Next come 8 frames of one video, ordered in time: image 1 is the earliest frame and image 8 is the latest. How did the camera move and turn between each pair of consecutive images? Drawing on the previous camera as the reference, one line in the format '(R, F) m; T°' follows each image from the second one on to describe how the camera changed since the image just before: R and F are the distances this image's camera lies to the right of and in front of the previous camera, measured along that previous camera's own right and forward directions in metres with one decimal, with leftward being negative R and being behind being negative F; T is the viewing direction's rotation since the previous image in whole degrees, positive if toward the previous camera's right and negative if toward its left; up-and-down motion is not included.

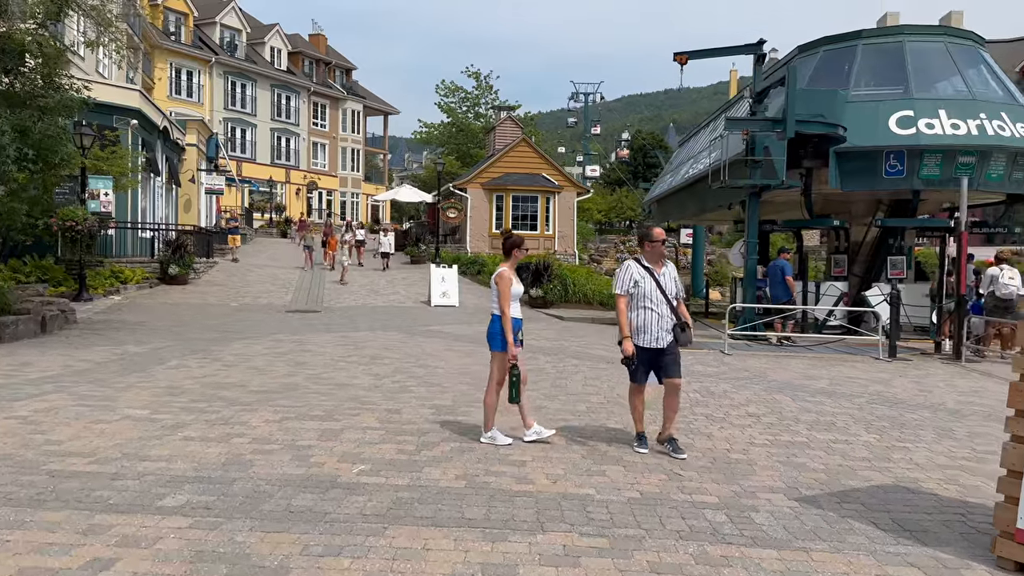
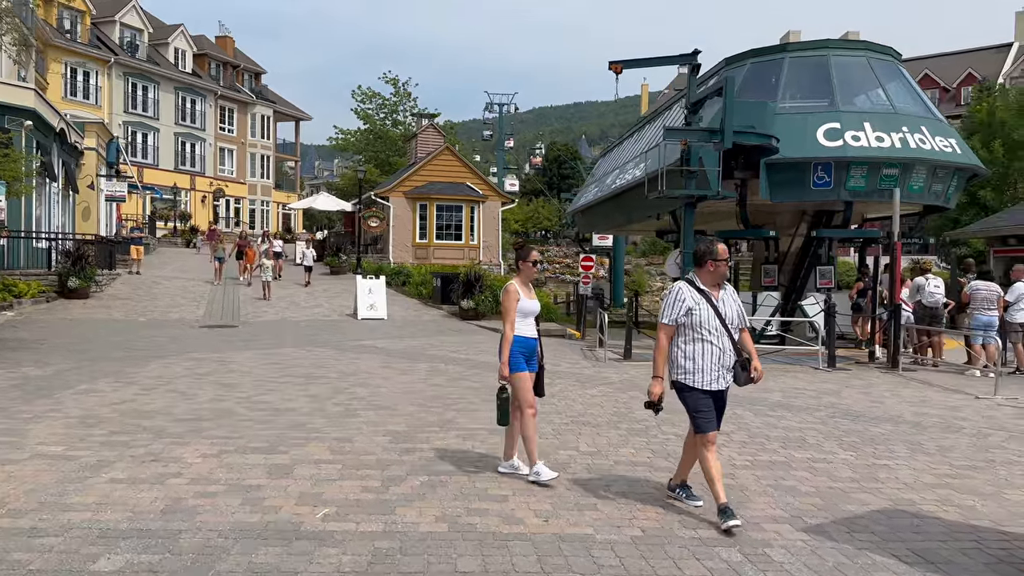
(-0.4, +0.6) m; +6°
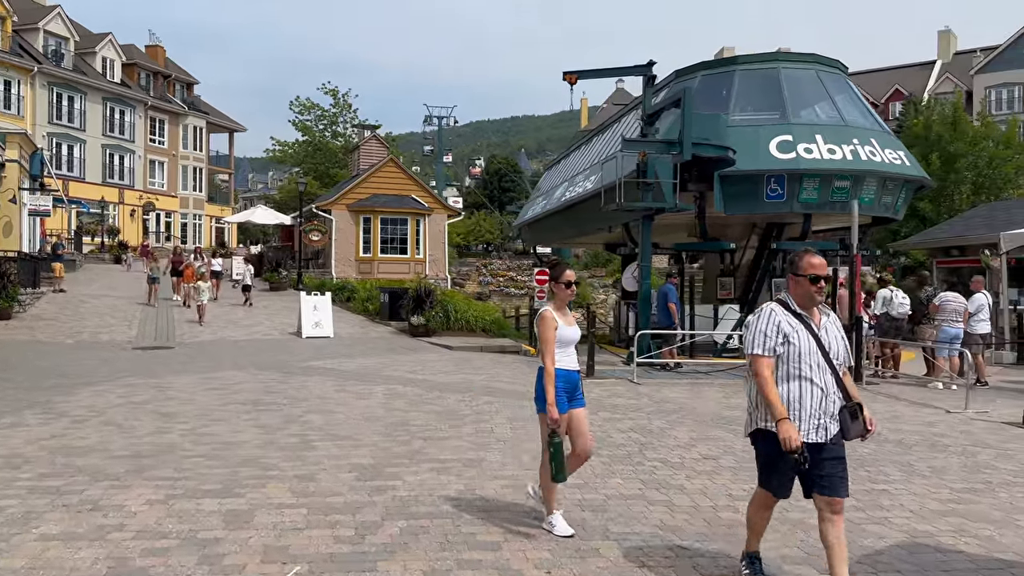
(-0.3, +0.5) m; +4°
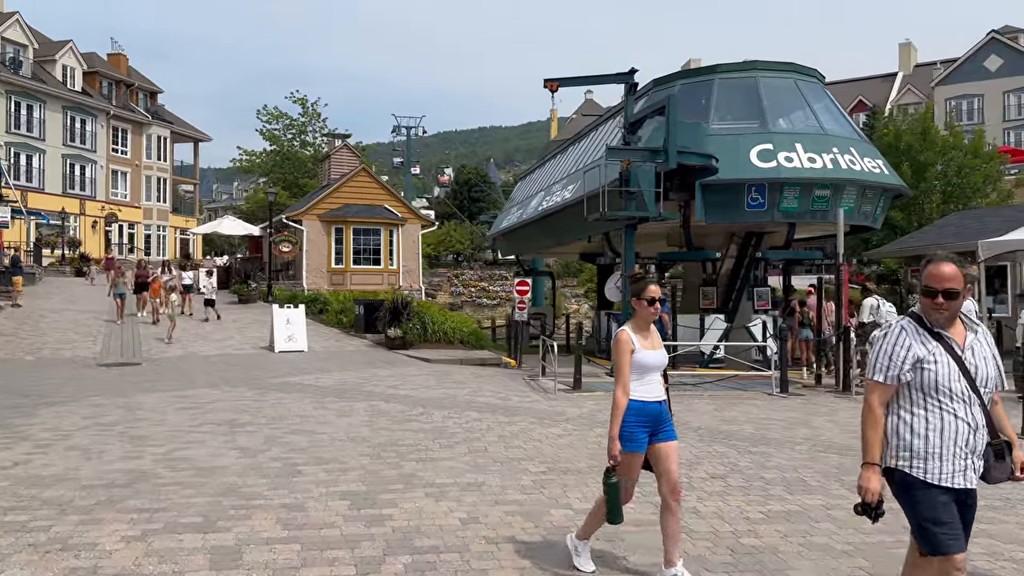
(-0.3, +0.4) m; +2°
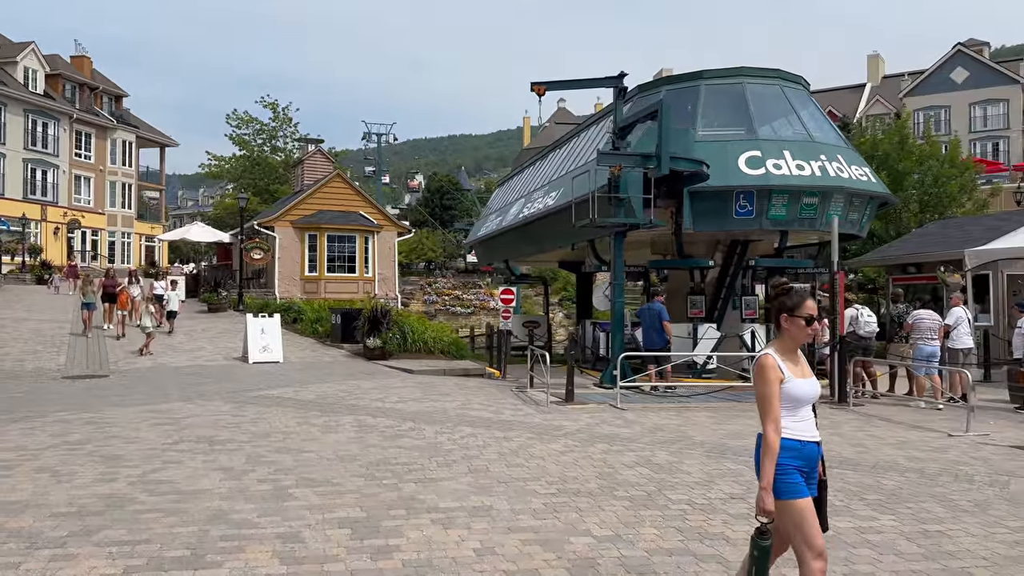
(-0.3, +0.5) m; +2°
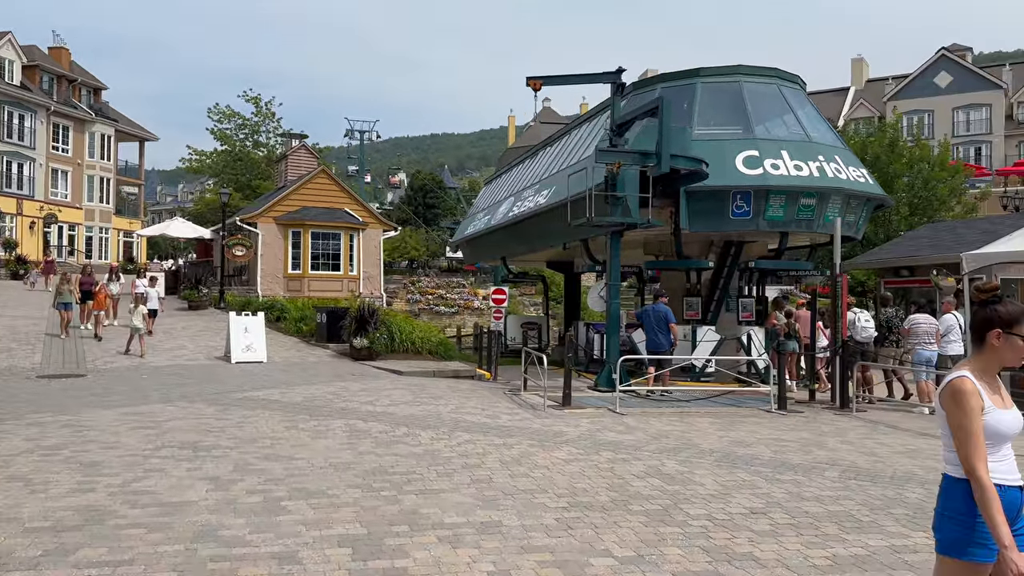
(-0.2, +0.4) m; +1°
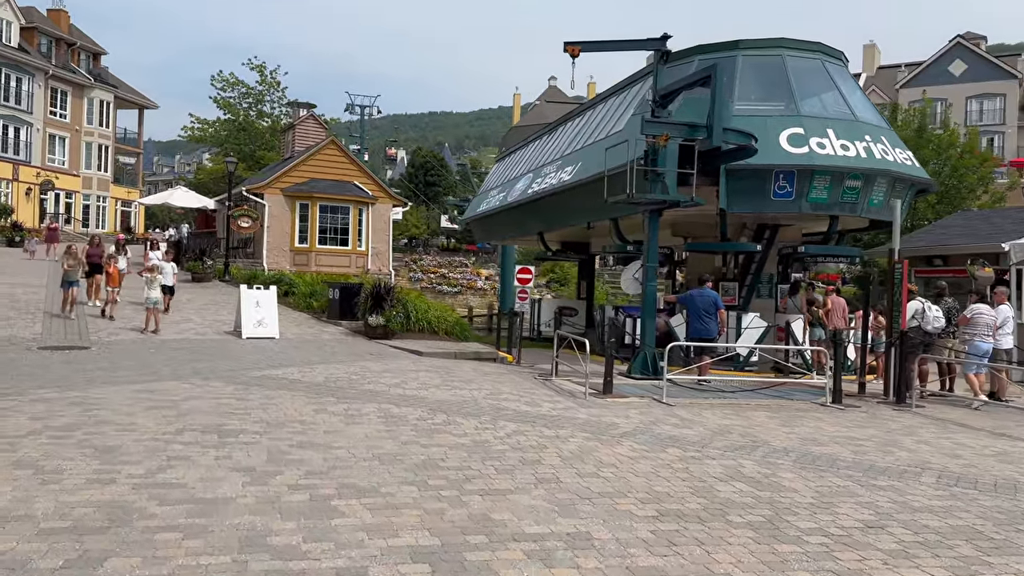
(-0.7, +0.8) m; 0°
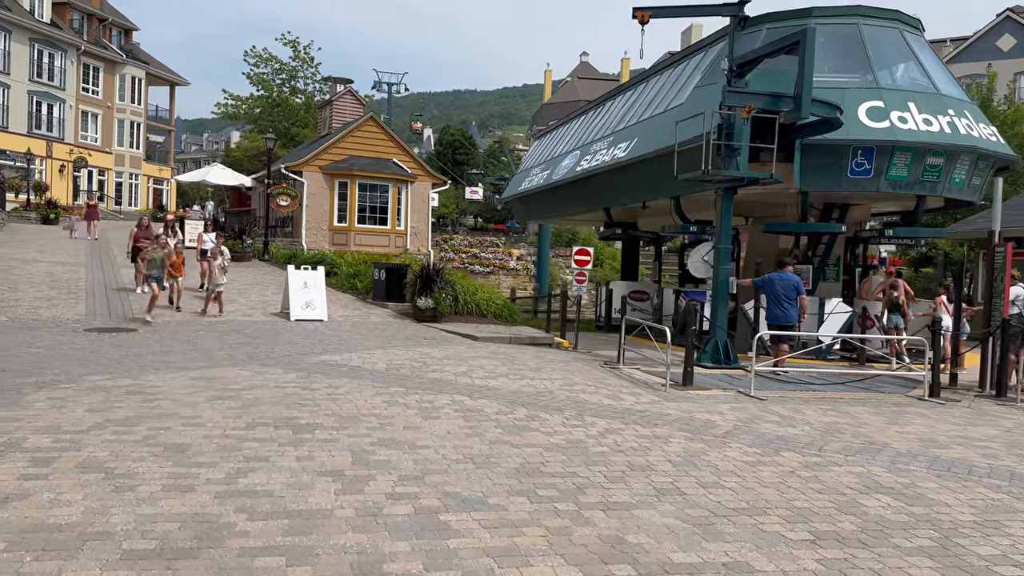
(-0.7, +0.7) m; -2°
